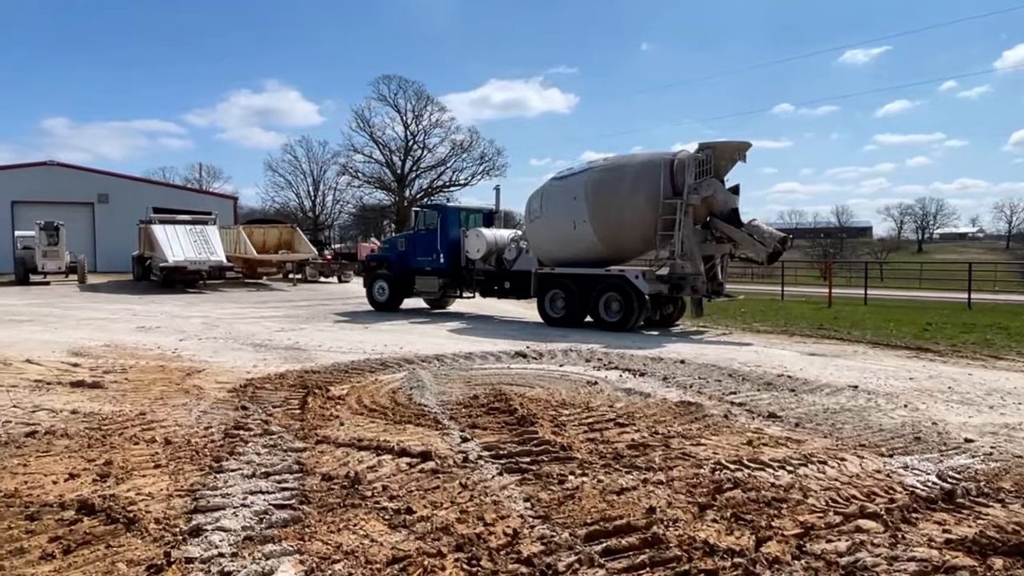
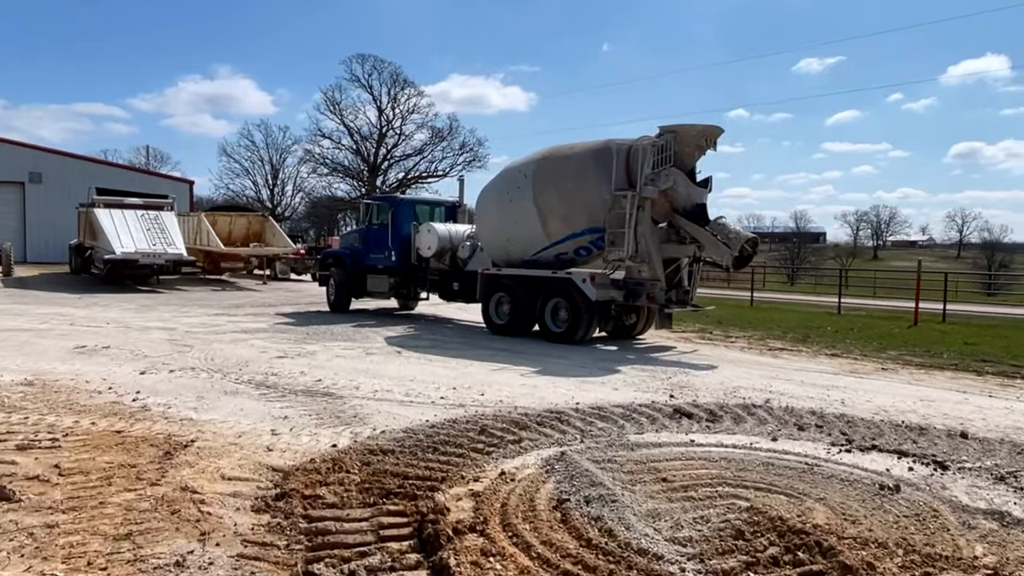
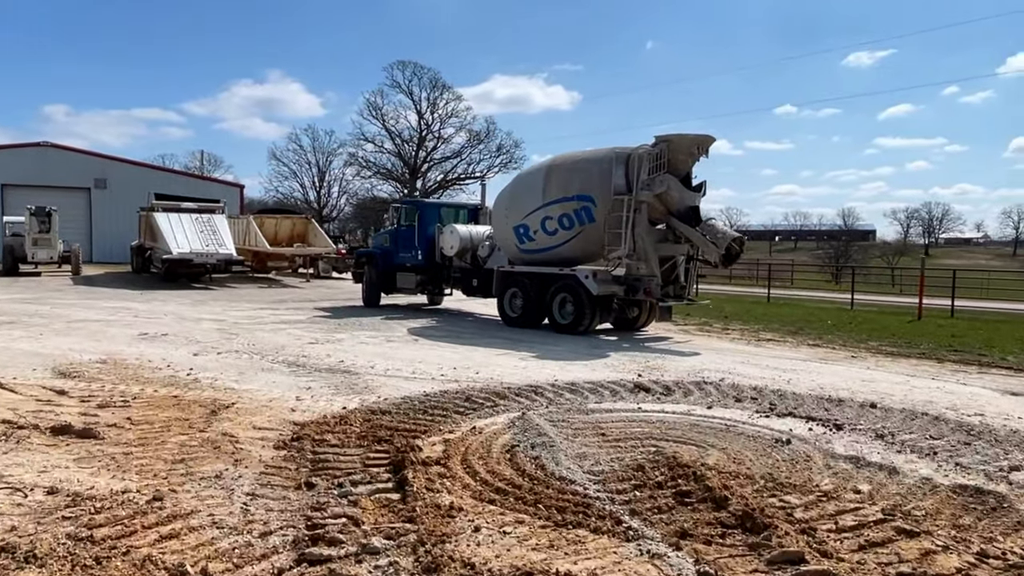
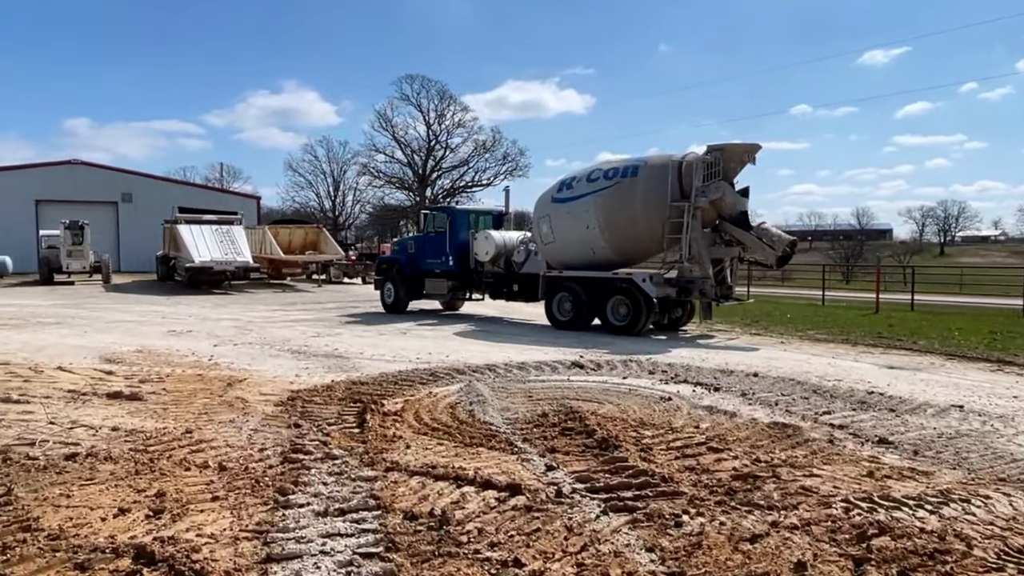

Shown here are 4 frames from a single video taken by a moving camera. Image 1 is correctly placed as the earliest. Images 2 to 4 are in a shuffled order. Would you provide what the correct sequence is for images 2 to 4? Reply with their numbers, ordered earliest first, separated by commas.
4, 3, 2
